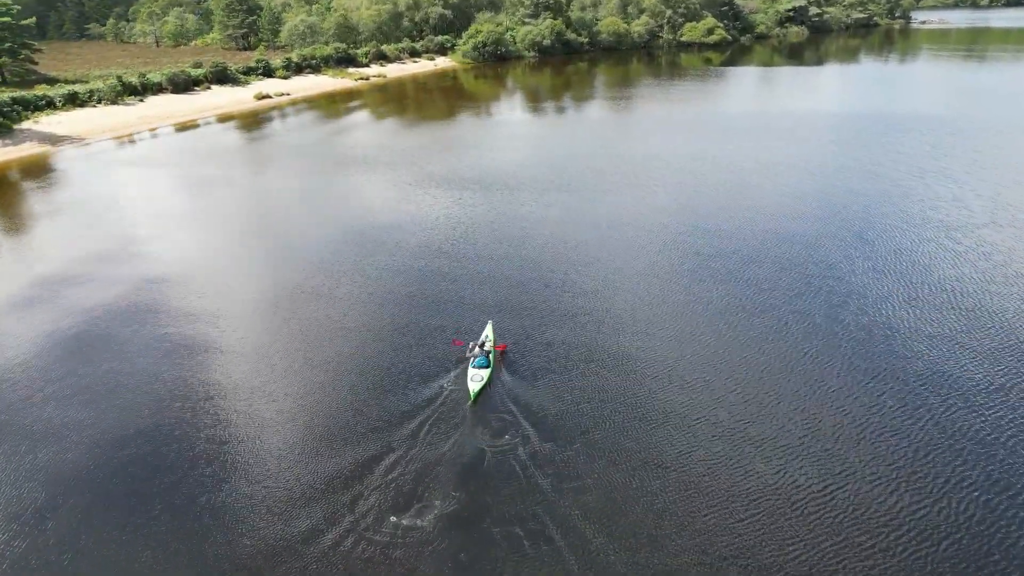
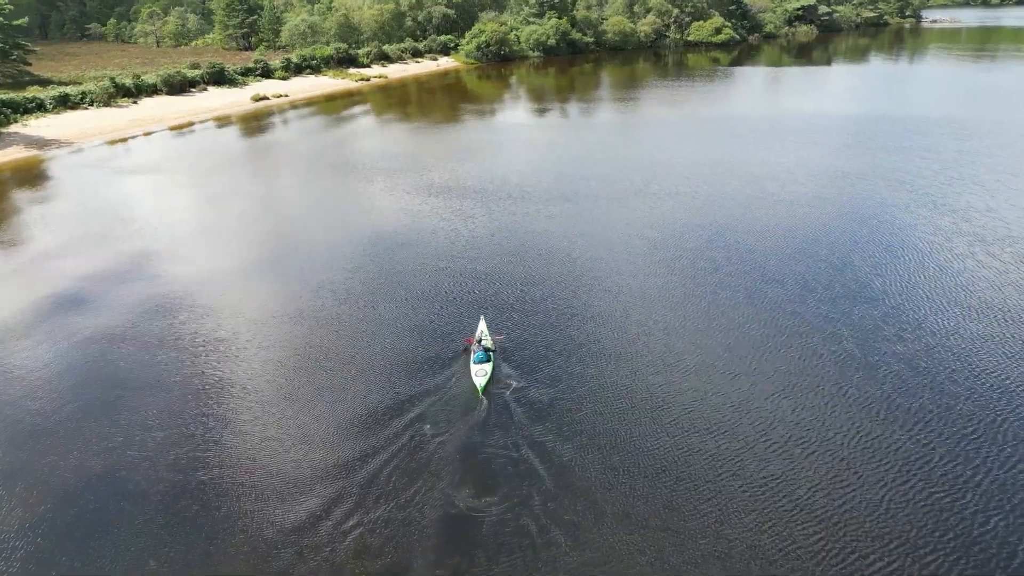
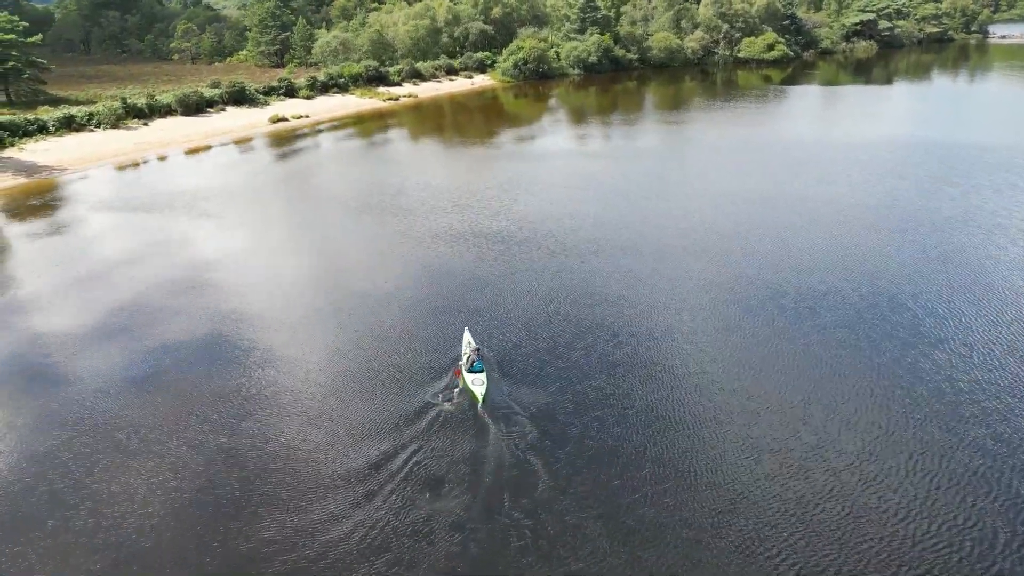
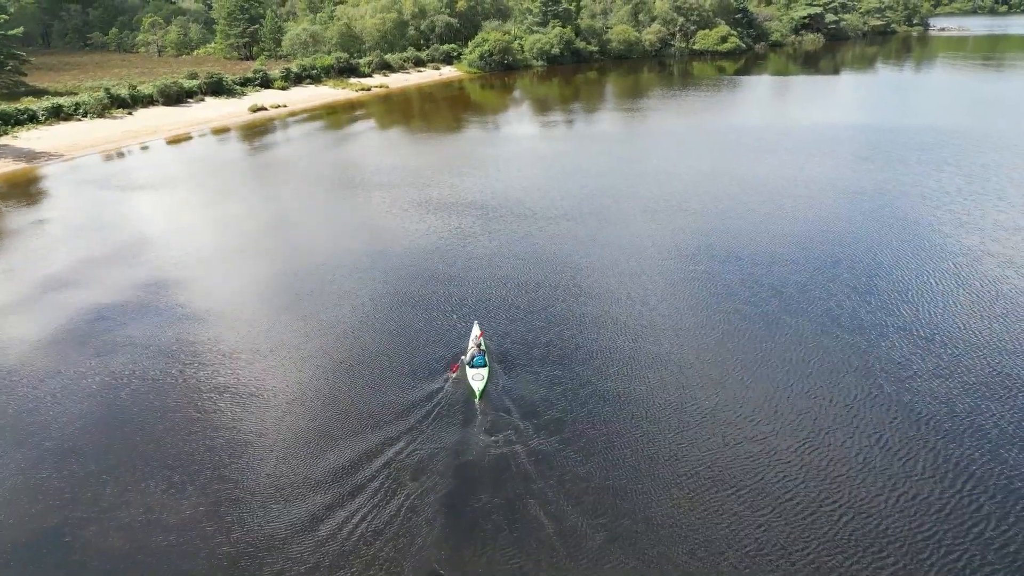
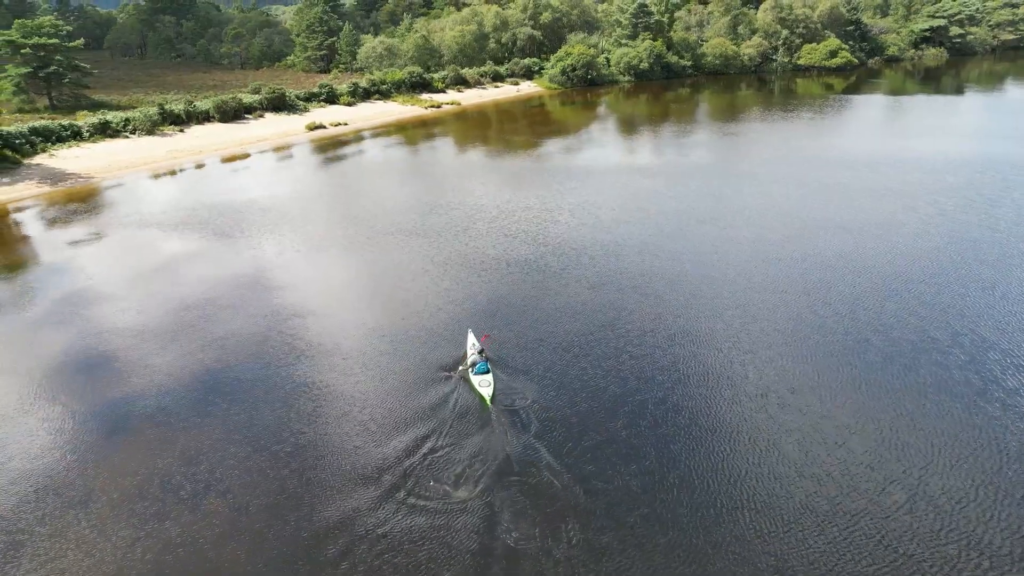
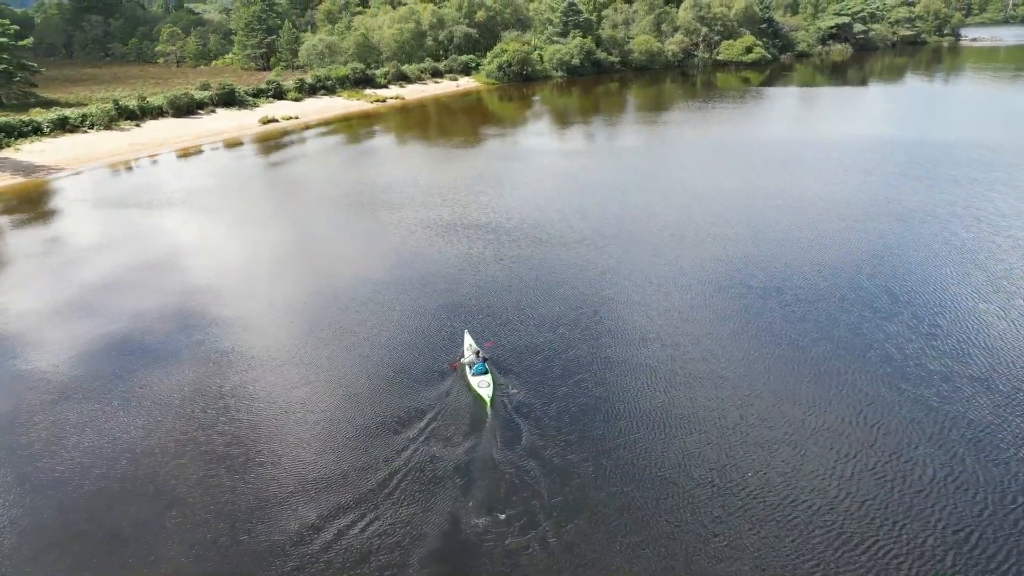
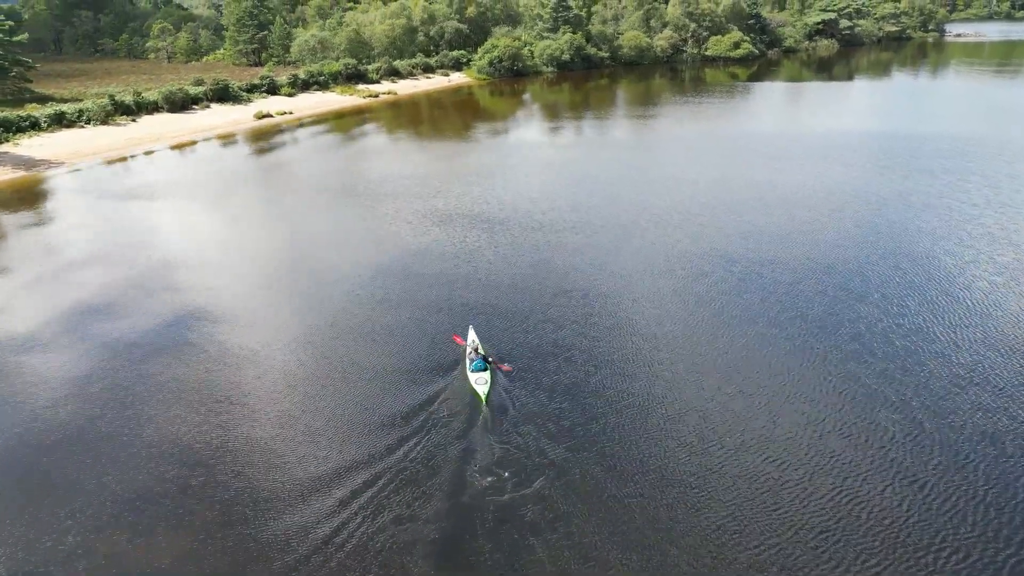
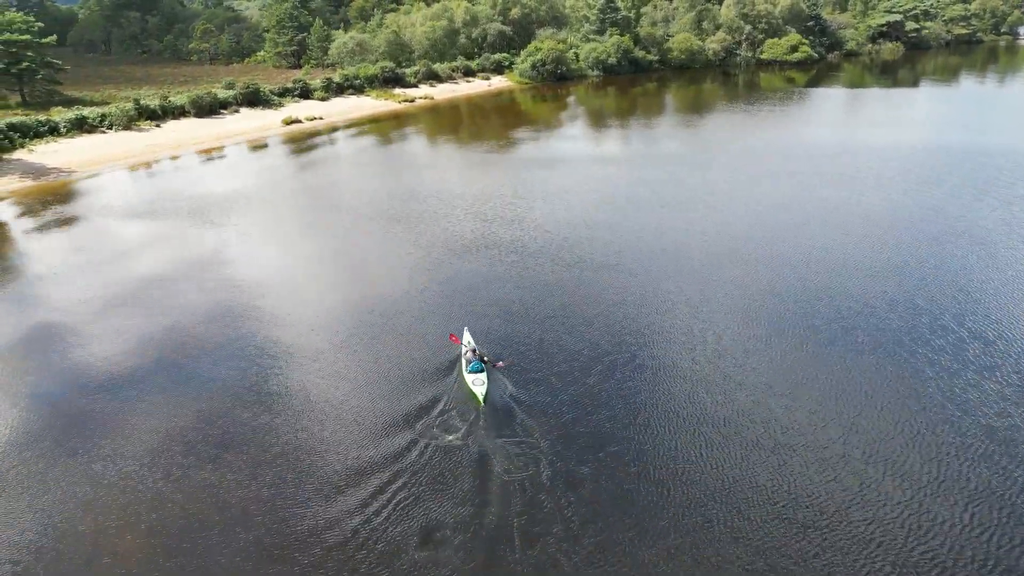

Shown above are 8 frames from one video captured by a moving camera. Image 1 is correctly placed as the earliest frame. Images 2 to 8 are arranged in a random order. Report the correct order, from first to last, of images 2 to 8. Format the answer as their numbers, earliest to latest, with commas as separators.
2, 4, 7, 6, 3, 8, 5
